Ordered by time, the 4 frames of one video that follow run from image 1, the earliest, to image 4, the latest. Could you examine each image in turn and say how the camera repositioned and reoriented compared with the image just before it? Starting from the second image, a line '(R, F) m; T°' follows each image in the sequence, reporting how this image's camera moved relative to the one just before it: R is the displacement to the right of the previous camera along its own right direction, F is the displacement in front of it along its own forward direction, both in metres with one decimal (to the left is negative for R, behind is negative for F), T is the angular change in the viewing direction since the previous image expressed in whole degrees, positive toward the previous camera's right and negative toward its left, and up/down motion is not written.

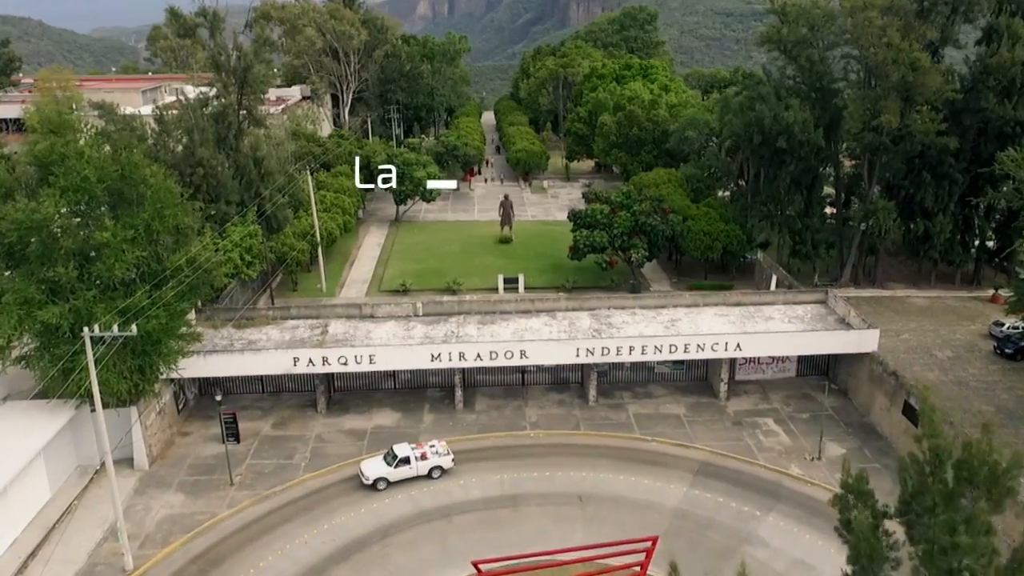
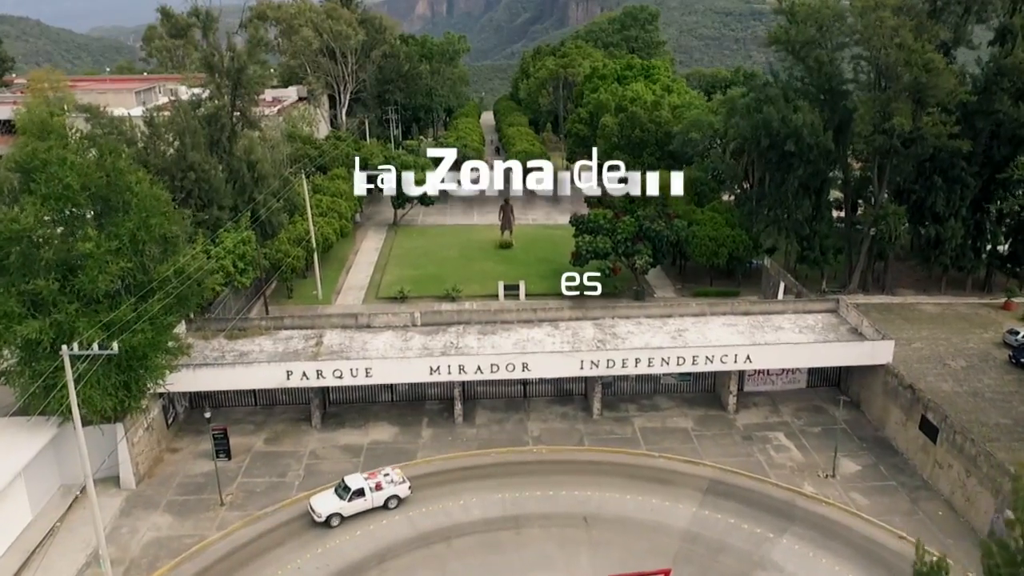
(-0.1, +1.3) m; 0°
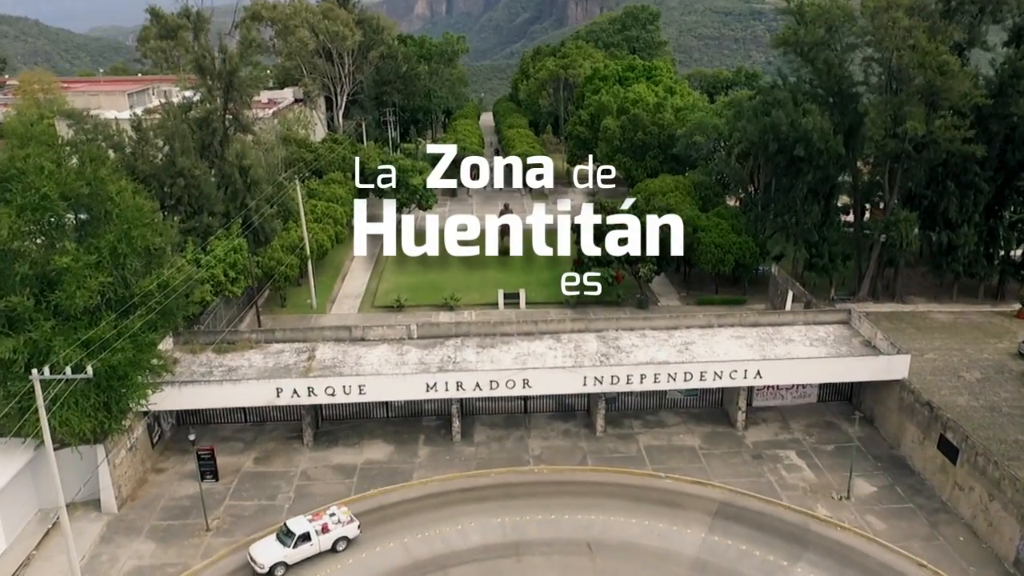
(0.0, +1.4) m; 0°
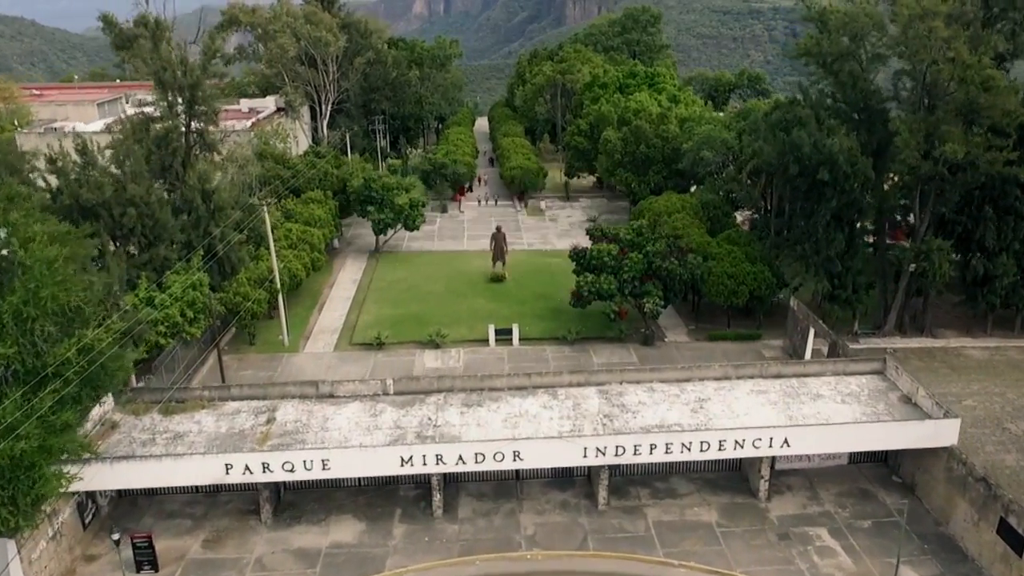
(+0.2, +4.4) m; 0°
